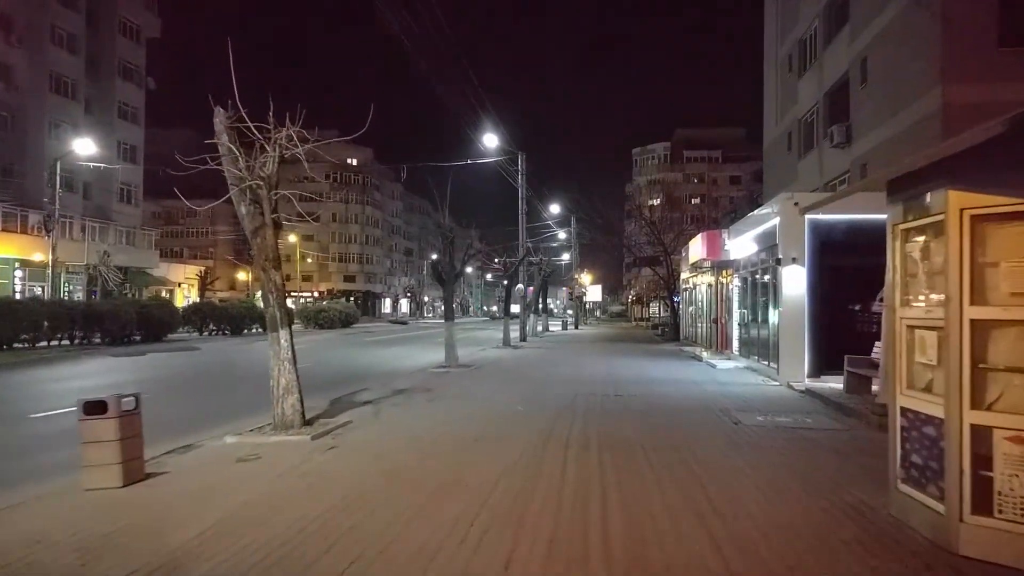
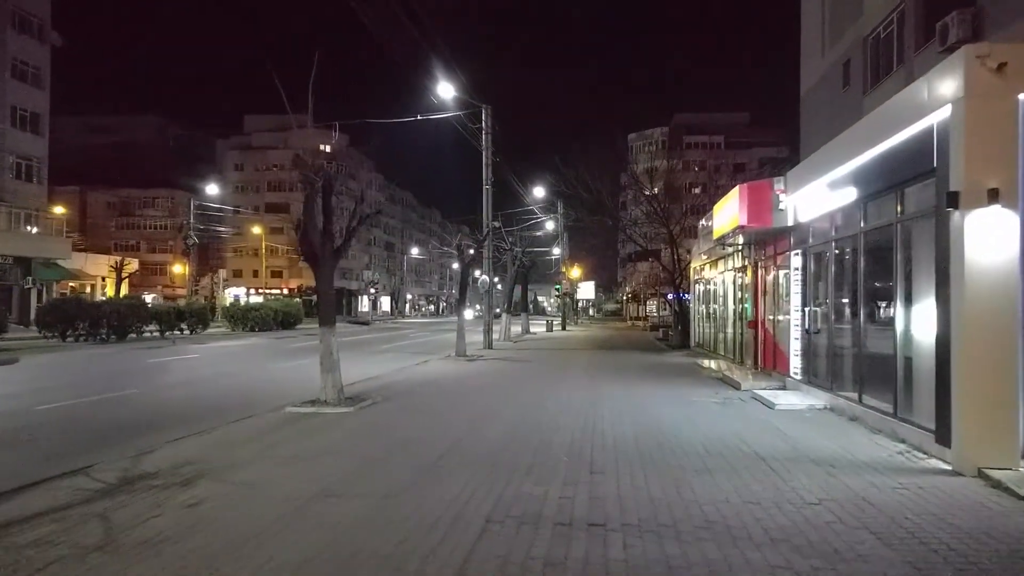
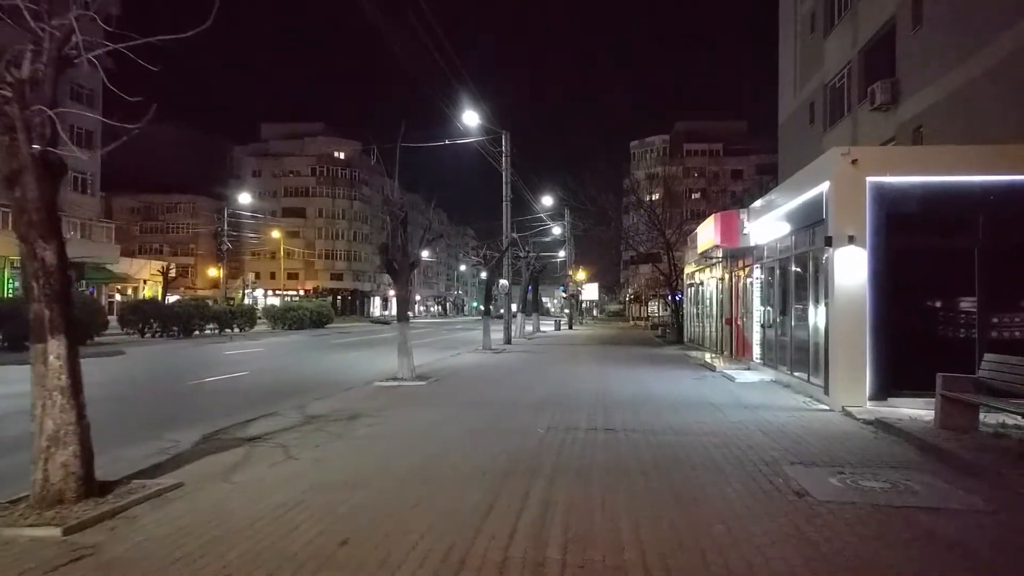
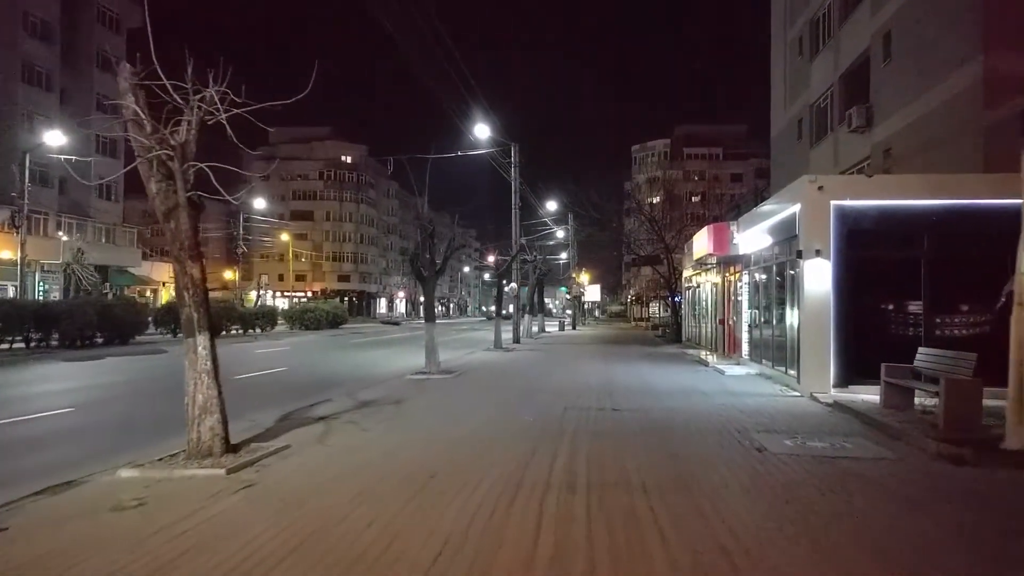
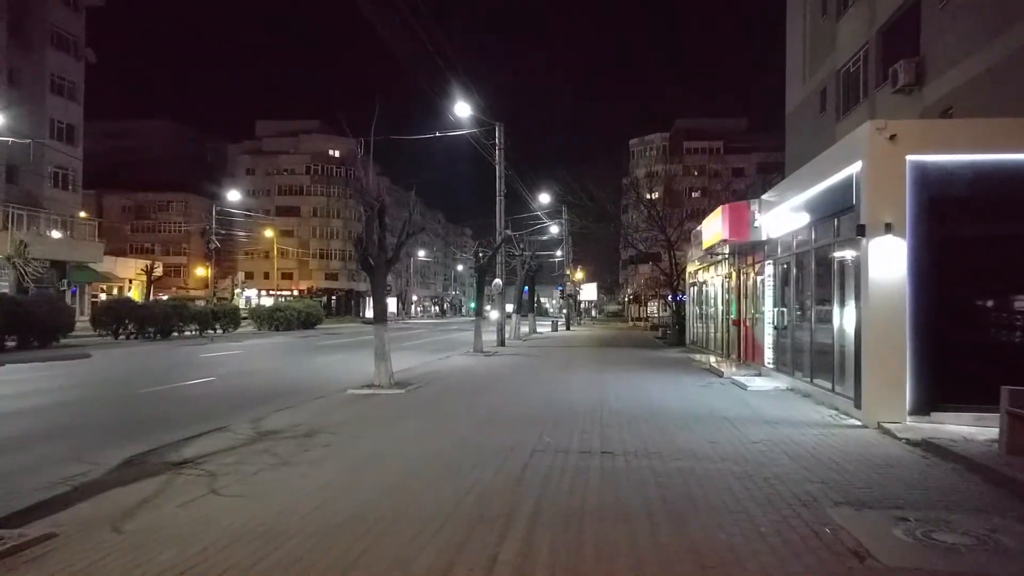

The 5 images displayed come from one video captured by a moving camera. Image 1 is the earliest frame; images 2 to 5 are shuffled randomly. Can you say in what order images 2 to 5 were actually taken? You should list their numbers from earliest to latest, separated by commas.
4, 3, 5, 2
